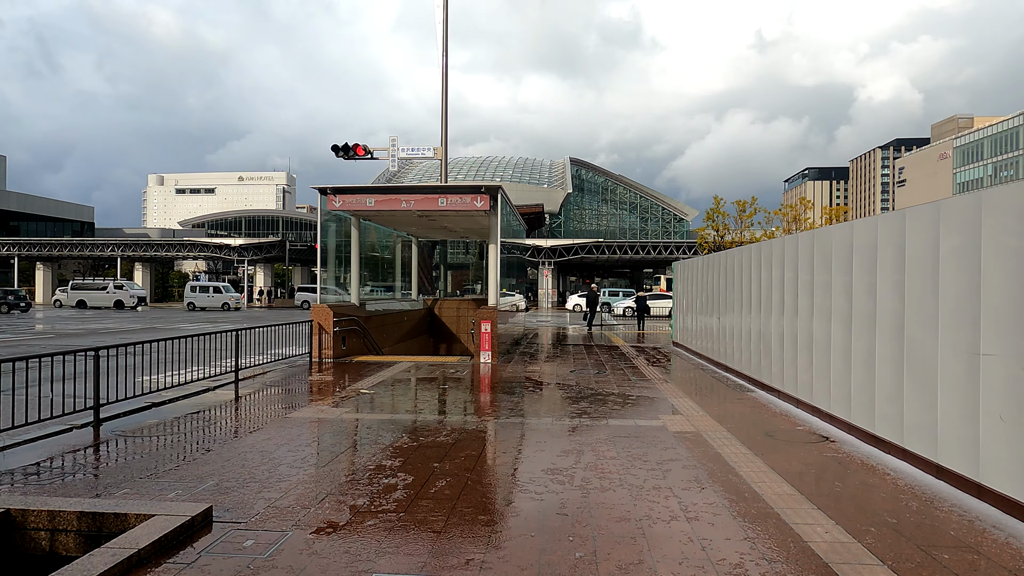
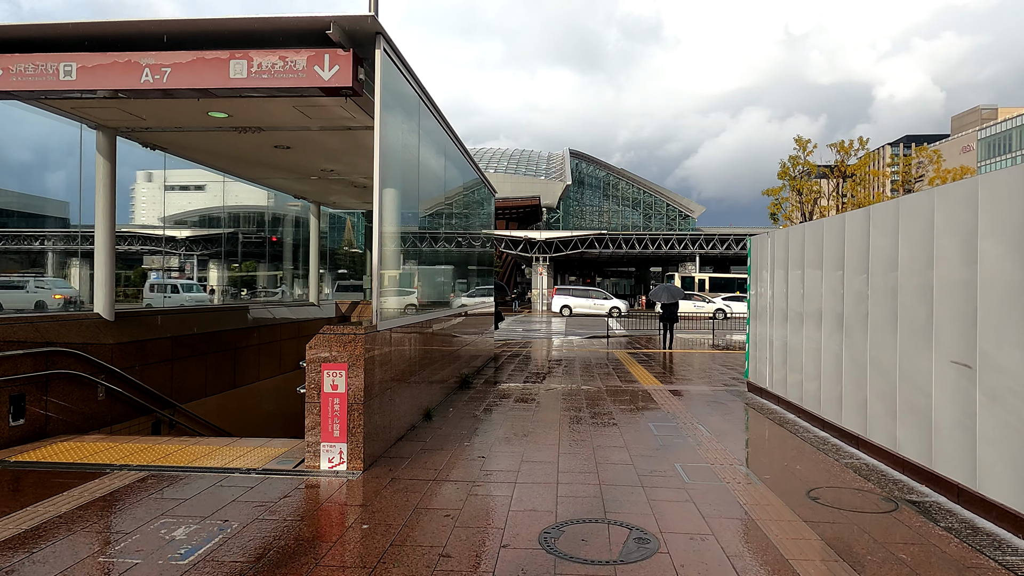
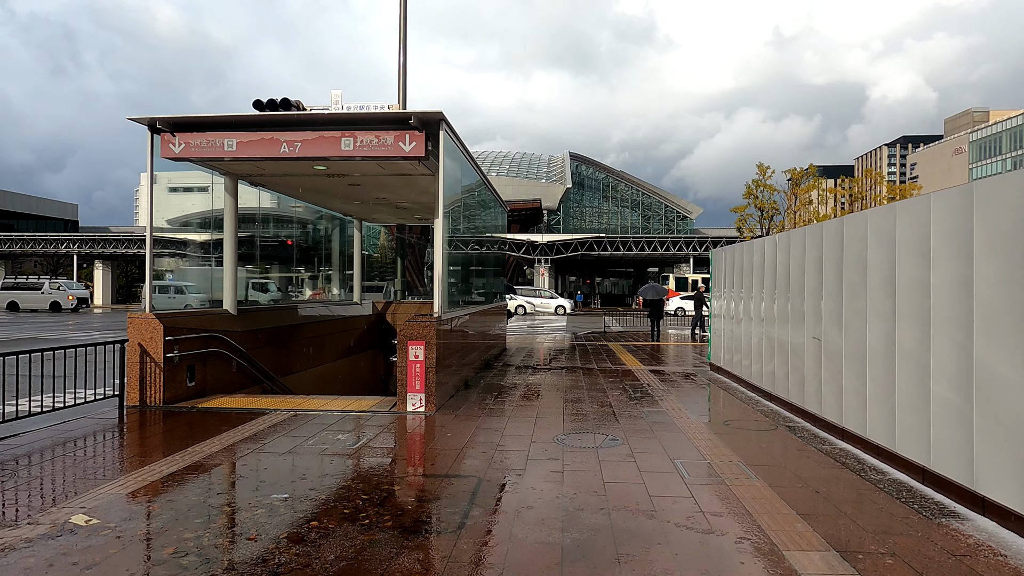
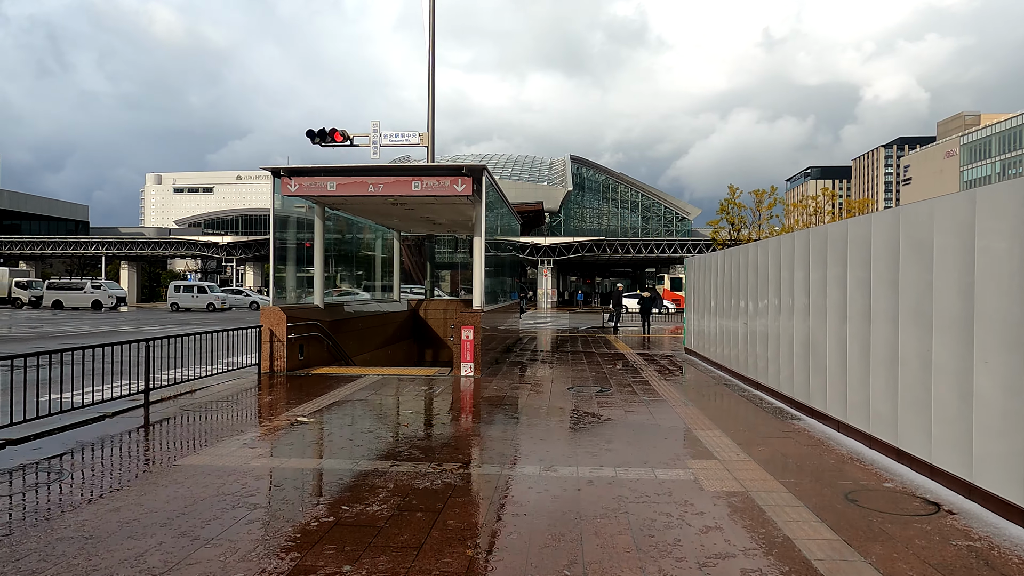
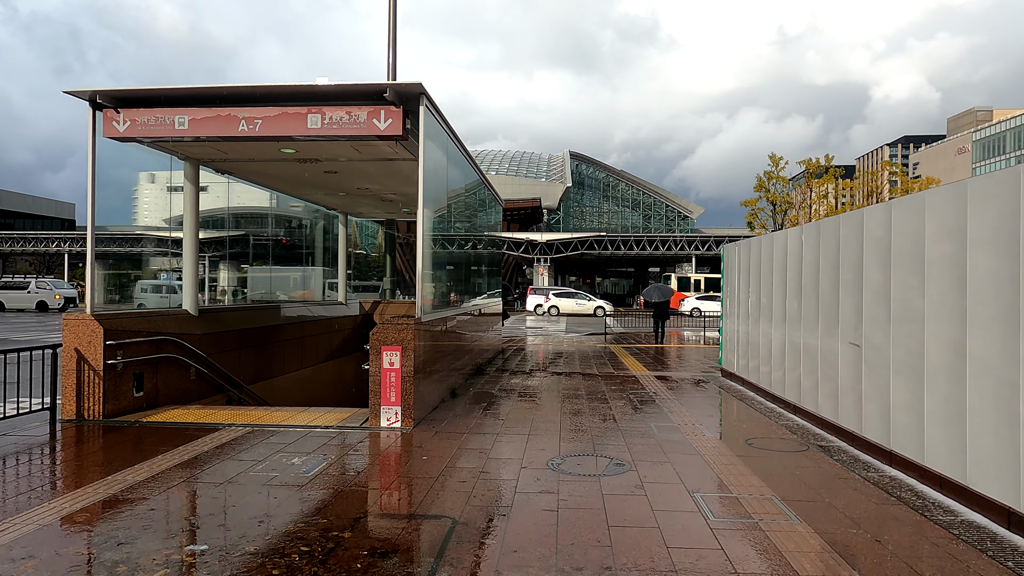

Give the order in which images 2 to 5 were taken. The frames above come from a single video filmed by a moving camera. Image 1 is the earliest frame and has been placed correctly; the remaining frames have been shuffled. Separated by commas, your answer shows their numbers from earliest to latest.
4, 3, 5, 2
